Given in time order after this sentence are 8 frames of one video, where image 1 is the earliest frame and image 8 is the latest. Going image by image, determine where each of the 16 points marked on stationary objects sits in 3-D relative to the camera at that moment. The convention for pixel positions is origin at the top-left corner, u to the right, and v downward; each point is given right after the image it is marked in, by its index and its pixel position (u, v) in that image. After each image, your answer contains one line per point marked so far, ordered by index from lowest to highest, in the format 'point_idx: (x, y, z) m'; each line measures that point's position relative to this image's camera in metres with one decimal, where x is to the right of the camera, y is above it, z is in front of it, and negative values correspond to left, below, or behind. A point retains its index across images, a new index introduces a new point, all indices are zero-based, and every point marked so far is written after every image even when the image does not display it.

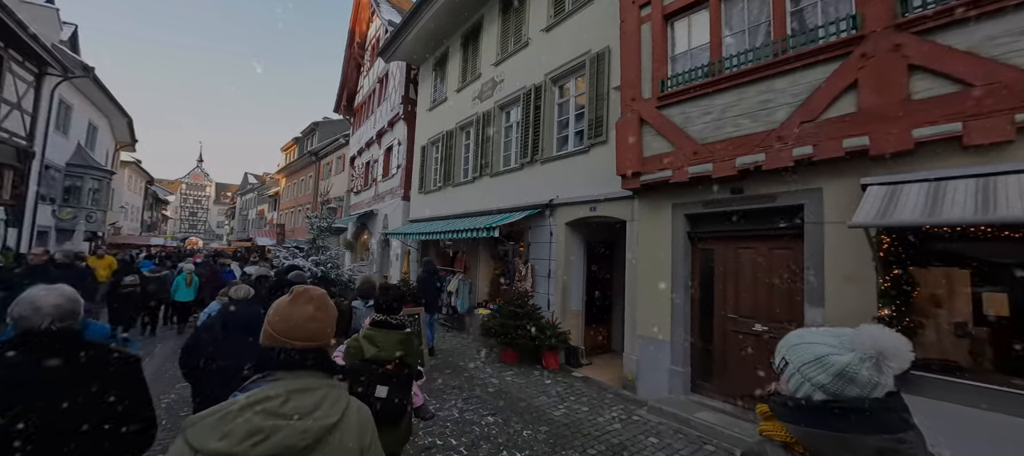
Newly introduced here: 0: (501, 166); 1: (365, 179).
0: (-0.3, +1.6, +9.7) m
1: (-7.1, +2.4, +18.1) m
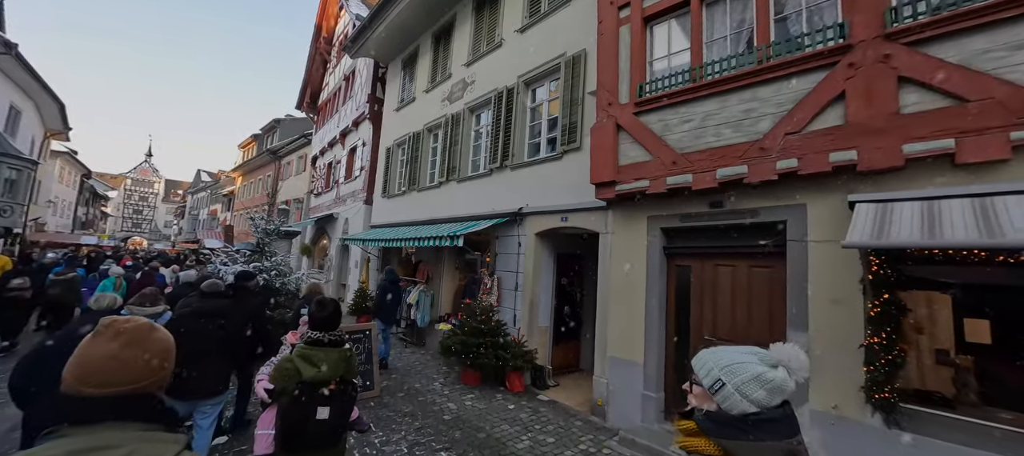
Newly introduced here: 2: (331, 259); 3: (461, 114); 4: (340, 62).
0: (-1.1, +1.4, +9.1) m
1: (-8.5, +2.2, +17.0) m
2: (-7.2, -1.2, +14.6) m
3: (-1.3, +2.9, +9.5) m
4: (-7.8, +7.4, +16.9) m
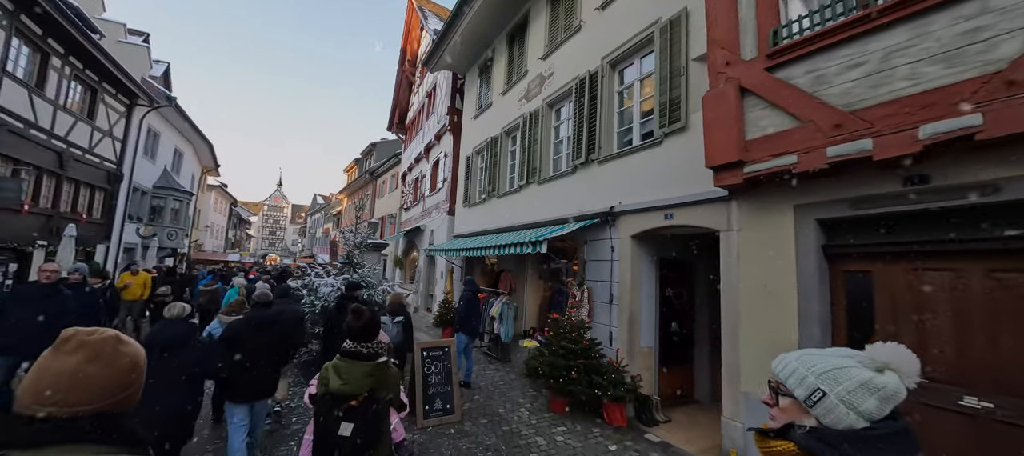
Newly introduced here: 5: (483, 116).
0: (+0.8, +1.3, +8.3) m
1: (-4.6, +1.6, +17.7) m
2: (-3.8, -1.7, +15.0) m
3: (+0.7, +2.8, +8.8) m
4: (-4.2, +6.9, +17.5) m
5: (-0.9, +3.6, +11.8) m
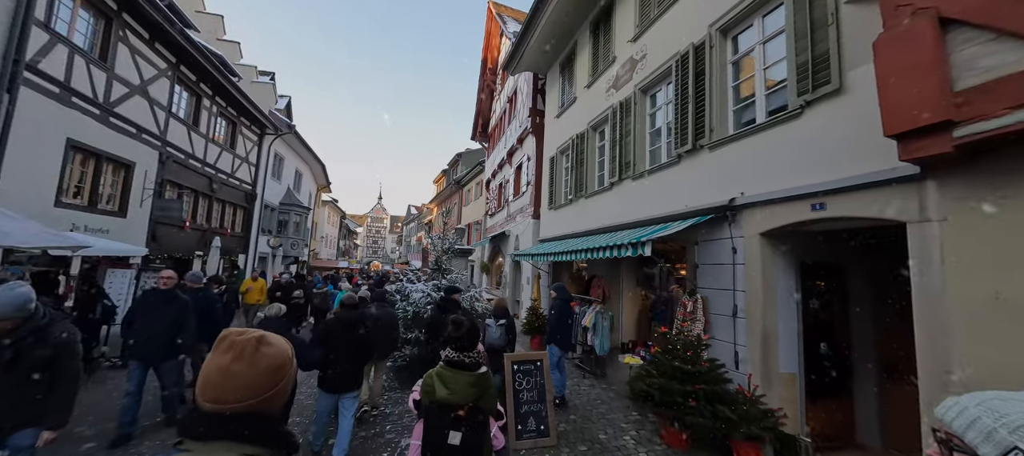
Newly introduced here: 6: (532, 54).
0: (+2.7, +1.3, +7.4) m
1: (-0.6, +1.3, +17.7) m
2: (-0.3, -1.9, +14.8) m
3: (+2.5, +2.8, +7.9) m
4: (-0.4, +6.6, +17.6) m
5: (+1.6, +3.5, +11.2) m
6: (+0.7, +5.9, +12.5) m
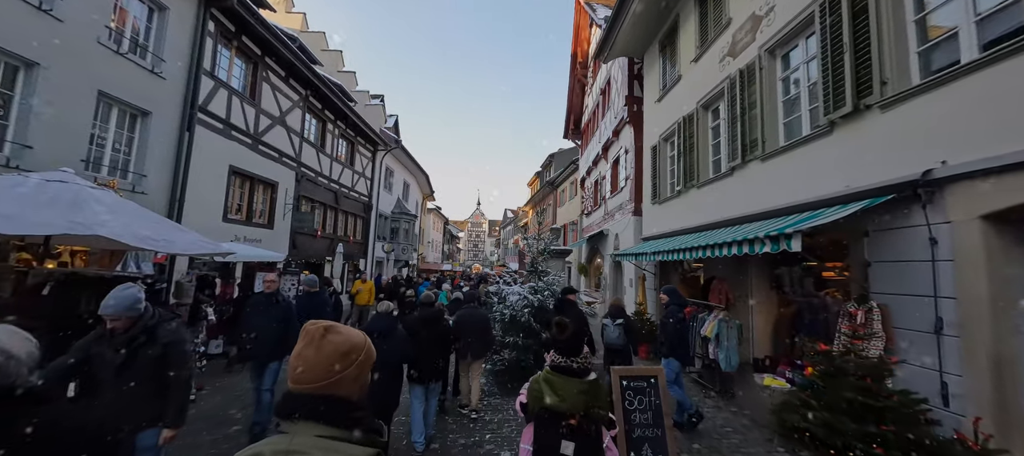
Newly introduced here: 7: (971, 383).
0: (+4.3, +1.4, +6.0) m
1: (+3.7, +1.3, +16.9) m
2: (+3.4, -1.9, +13.9) m
3: (+4.3, +2.9, +6.6) m
4: (+3.8, +6.6, +16.7) m
5: (+4.2, +3.6, +10.0) m
6: (+3.5, +5.9, +11.5) m
7: (+4.1, -1.4, +3.3) m
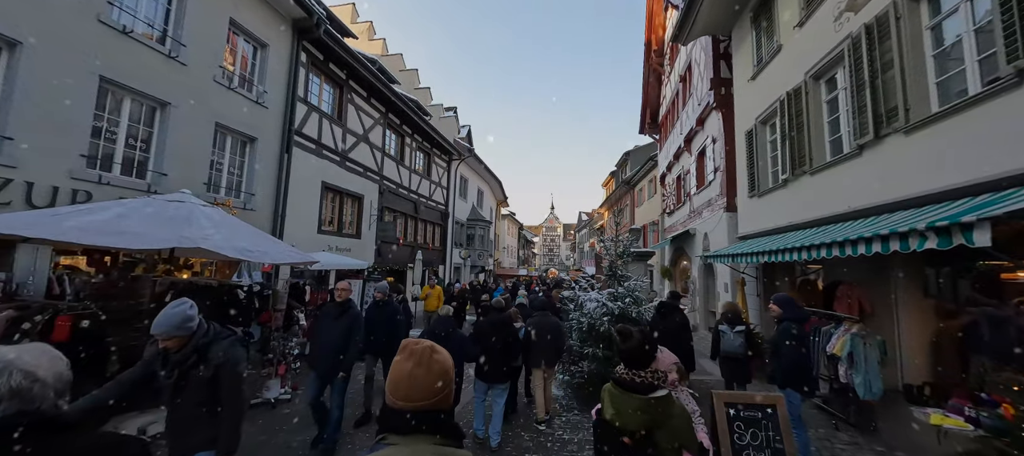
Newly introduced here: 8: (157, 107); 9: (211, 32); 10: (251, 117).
0: (+5.3, +1.5, +4.7) m
1: (+6.9, +1.4, +15.4) m
2: (+6.1, -1.9, +12.6) m
3: (+5.3, +3.0, +5.3) m
4: (+6.7, +6.7, +15.4) m
5: (+5.9, +3.7, +8.7) m
6: (+5.5, +6.0, +10.3) m
7: (+4.7, -1.2, +2.1) m
8: (-6.3, +2.2, +6.6) m
9: (-6.0, +3.9, +7.4) m
10: (-5.8, +2.5, +8.3) m
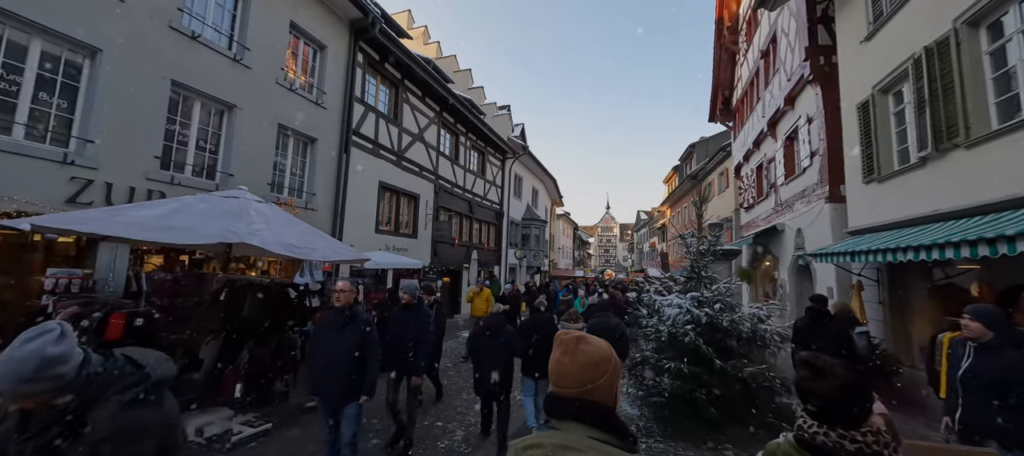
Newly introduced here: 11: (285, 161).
0: (+6.0, +1.7, +3.2) m
1: (+9.1, +1.5, +13.6) m
2: (+7.9, -1.7, +10.9) m
3: (+6.1, +3.2, +3.8) m
4: (+8.8, +6.8, +13.6) m
5: (+7.1, +3.8, +7.1) m
6: (+6.9, +6.1, +8.8) m
7: (+5.0, -1.1, +0.7) m
8: (-5.3, +2.2, +6.8) m
9: (-4.9, +3.9, +7.6) m
10: (-4.6, +2.5, +8.4) m
11: (-4.9, +1.4, +8.0) m
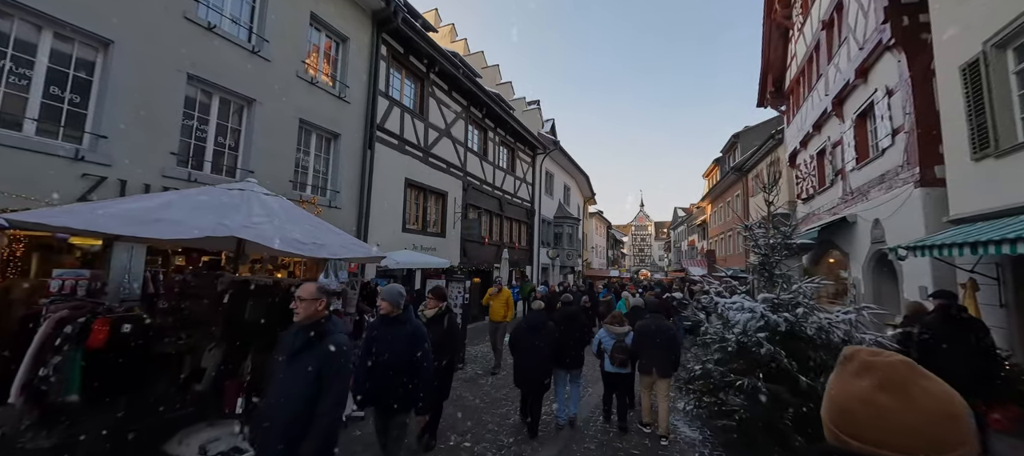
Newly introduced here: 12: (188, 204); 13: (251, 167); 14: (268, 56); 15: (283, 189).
0: (+6.2, +1.9, +2.1) m
1: (+10.1, +1.7, +12.2) m
2: (+8.8, -1.5, +9.6) m
3: (+6.3, +3.4, +2.7) m
4: (+9.8, +7.0, +12.2) m
5: (+7.6, +4.0, +5.8) m
6: (+7.5, +6.3, +7.5) m
7: (+5.0, -0.9, -0.3) m
8: (-4.7, +2.2, +6.6) m
9: (-4.3, +3.9, +7.3) m
10: (-3.9, +2.5, +8.1) m
11: (-4.2, +1.5, +7.7) m
12: (-2.9, +0.2, +3.3) m
13: (-4.5, +1.1, +6.5) m
14: (-4.5, +3.1, +6.8) m
15: (-4.3, +0.7, +7.0) m
